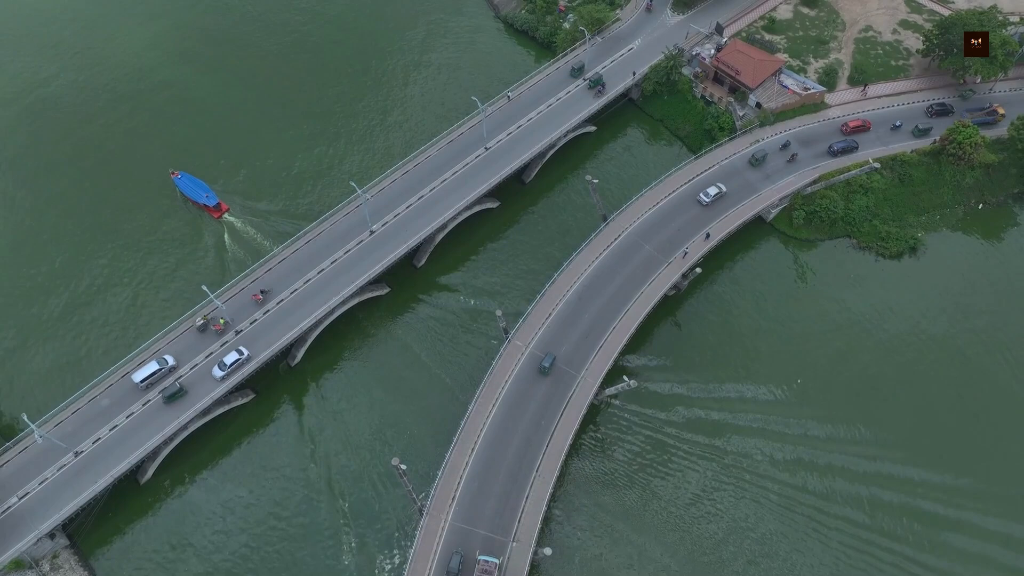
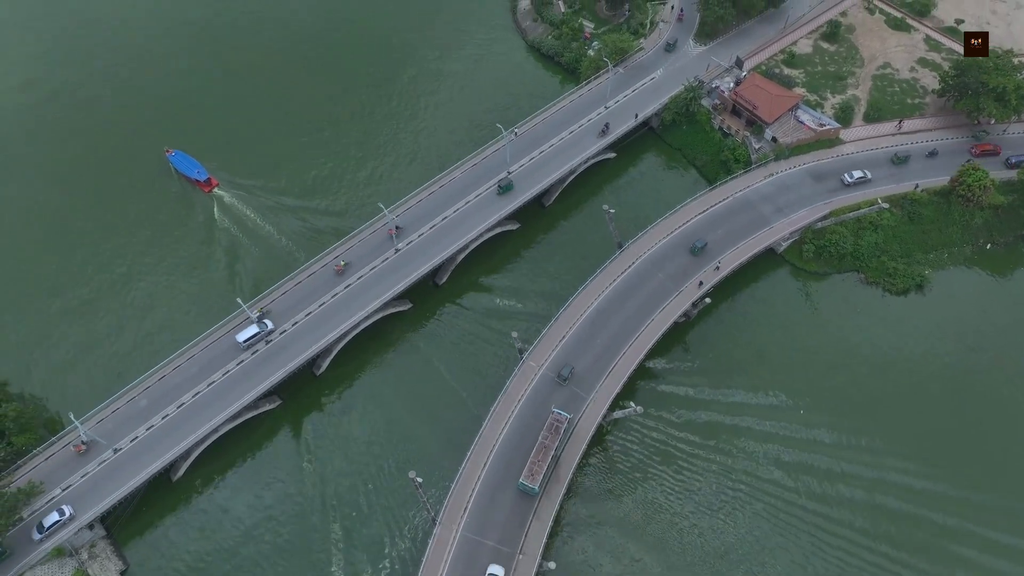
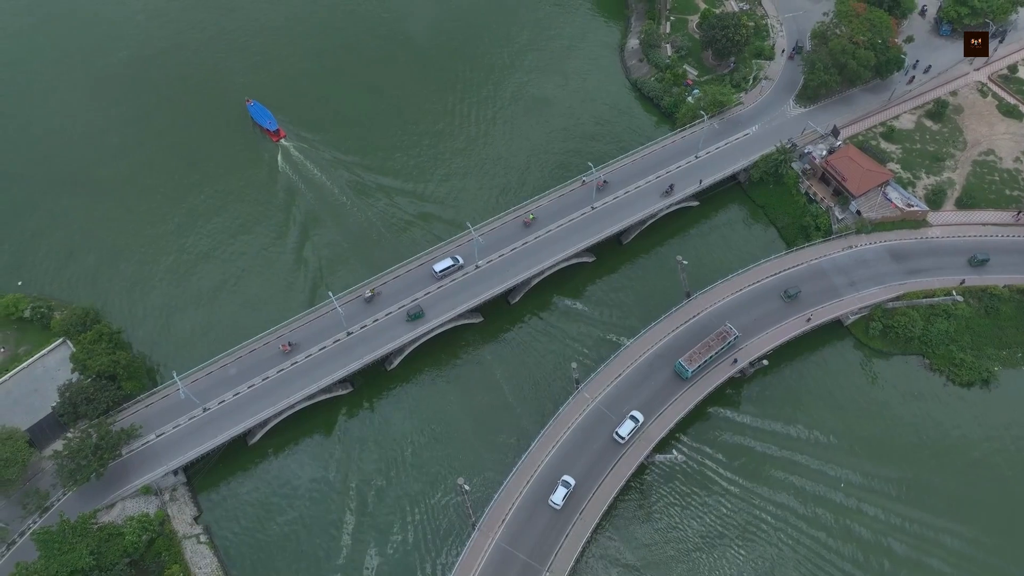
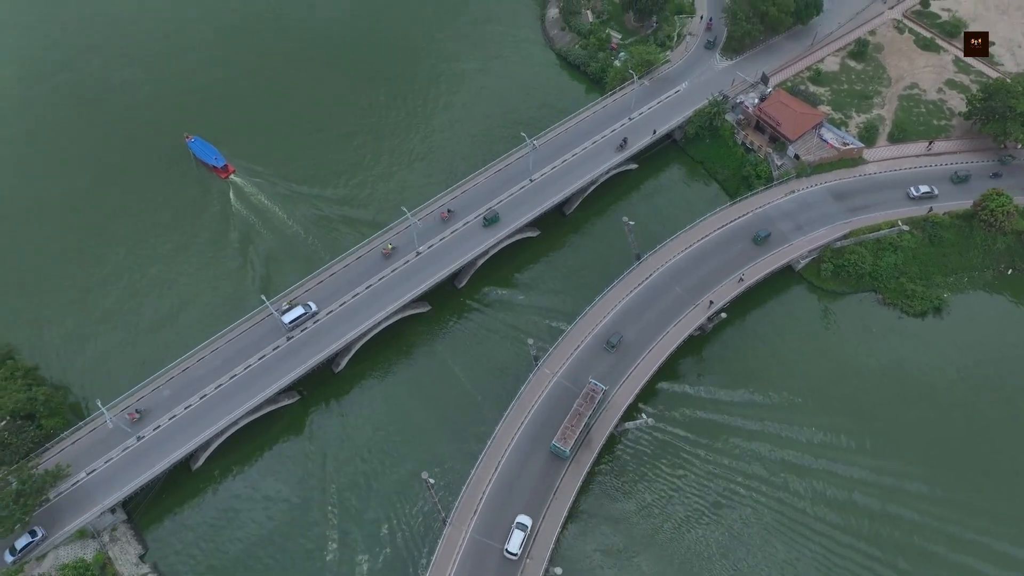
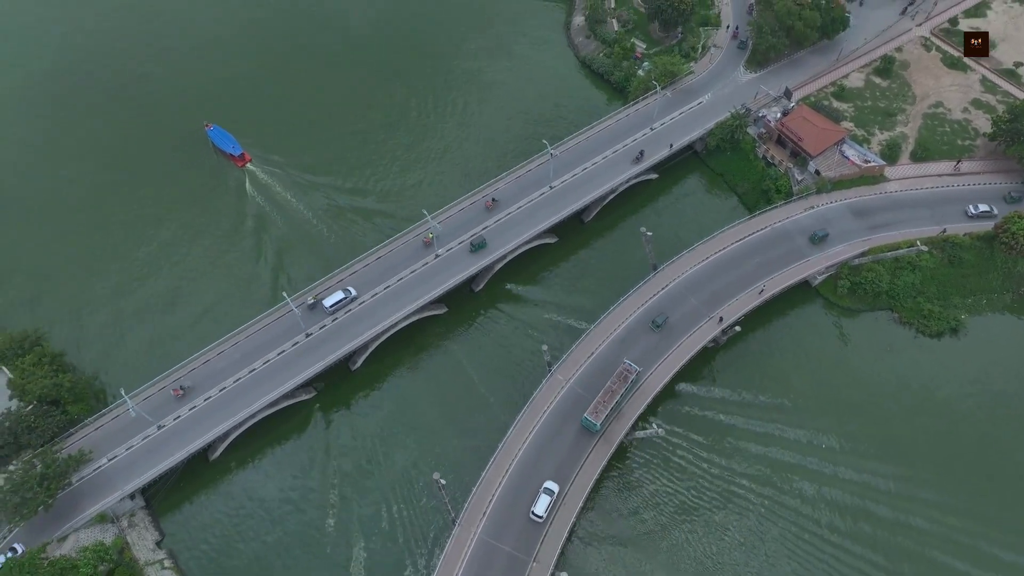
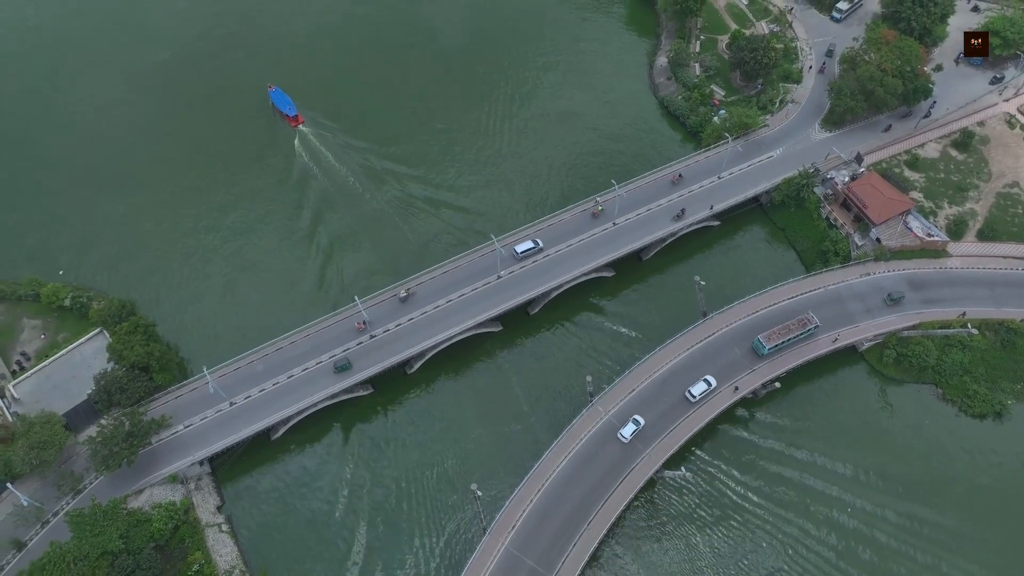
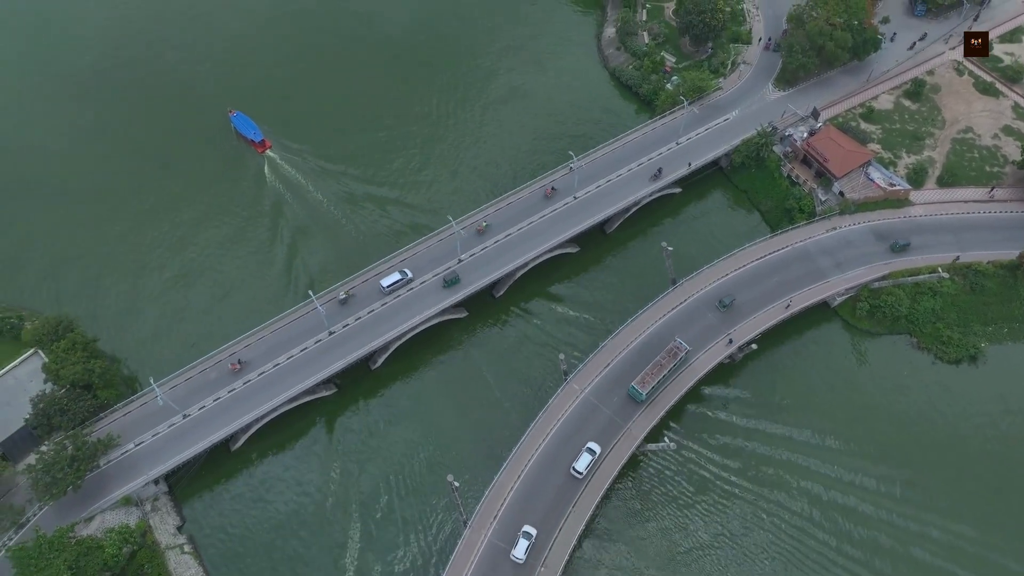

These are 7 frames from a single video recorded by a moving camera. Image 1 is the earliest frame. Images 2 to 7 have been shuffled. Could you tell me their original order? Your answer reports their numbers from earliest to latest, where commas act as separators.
2, 4, 5, 7, 3, 6
